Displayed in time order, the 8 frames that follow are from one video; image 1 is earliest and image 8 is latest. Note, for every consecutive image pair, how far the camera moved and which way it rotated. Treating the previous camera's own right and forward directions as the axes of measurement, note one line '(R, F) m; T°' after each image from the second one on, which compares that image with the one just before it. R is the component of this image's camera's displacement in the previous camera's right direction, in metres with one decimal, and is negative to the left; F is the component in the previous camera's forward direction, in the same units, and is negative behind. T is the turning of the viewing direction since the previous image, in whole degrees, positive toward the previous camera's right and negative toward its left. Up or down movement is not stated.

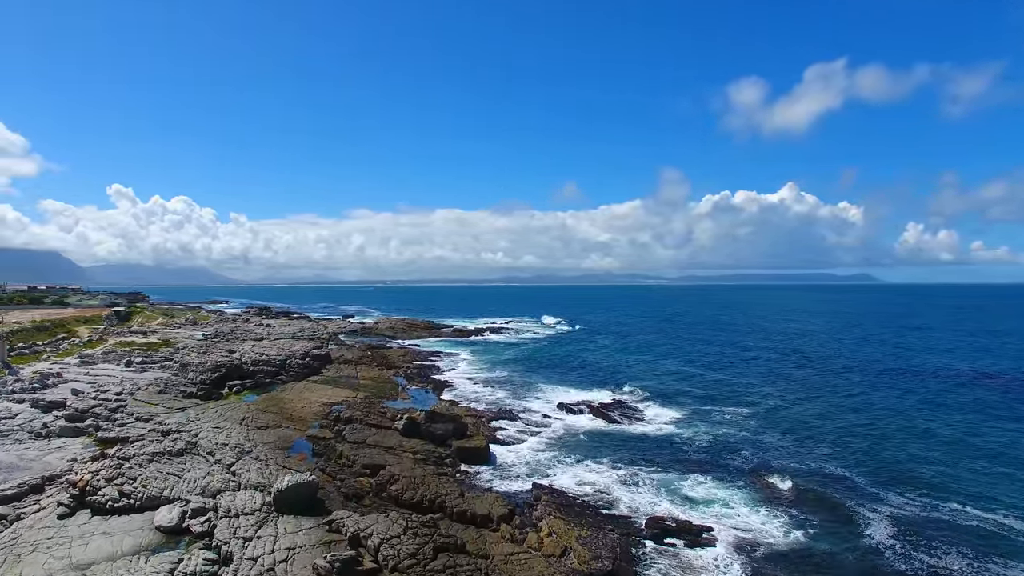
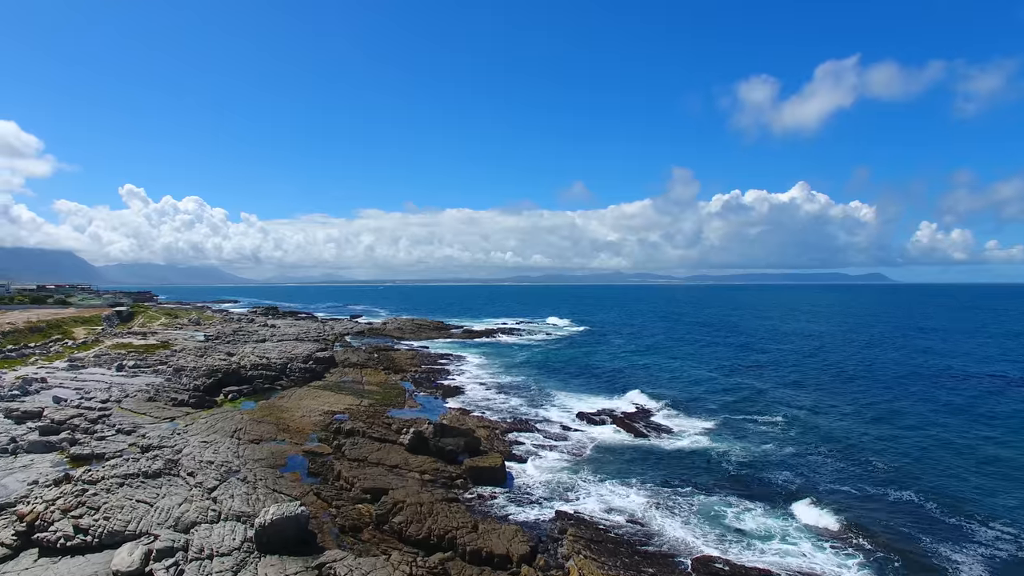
(-0.6, +3.3) m; -1°
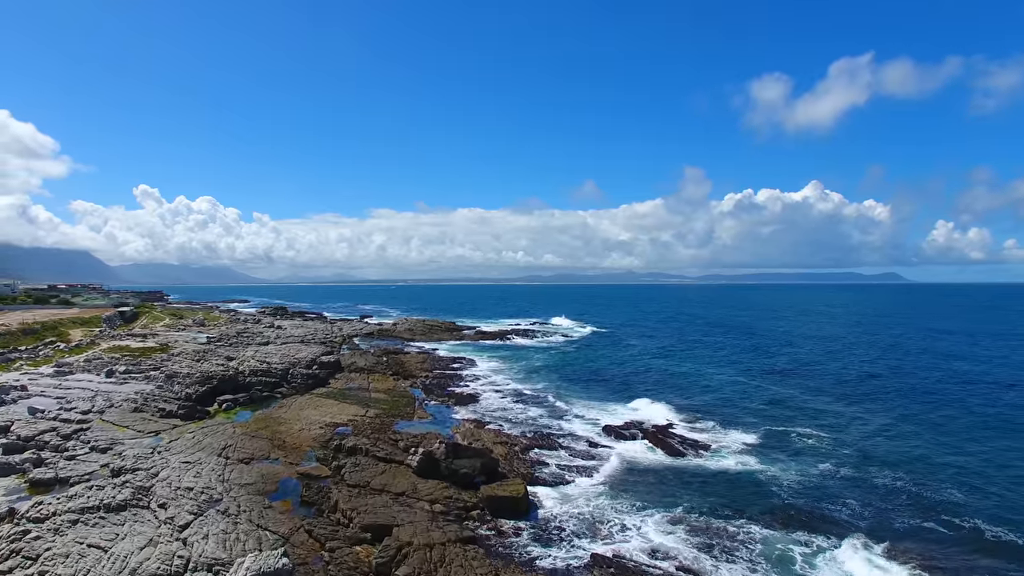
(-0.7, +3.8) m; -1°
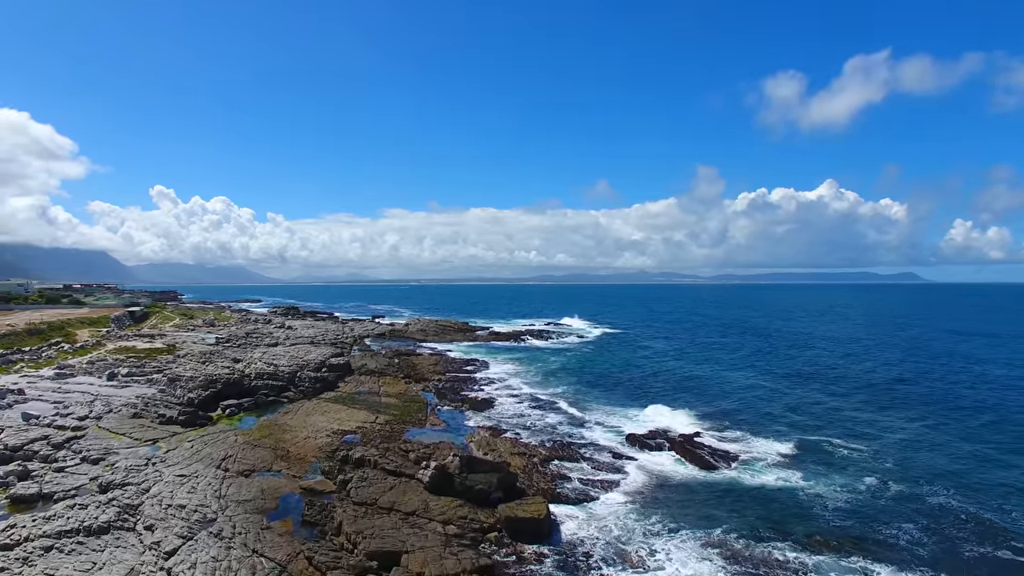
(-0.4, +2.2) m; -1°
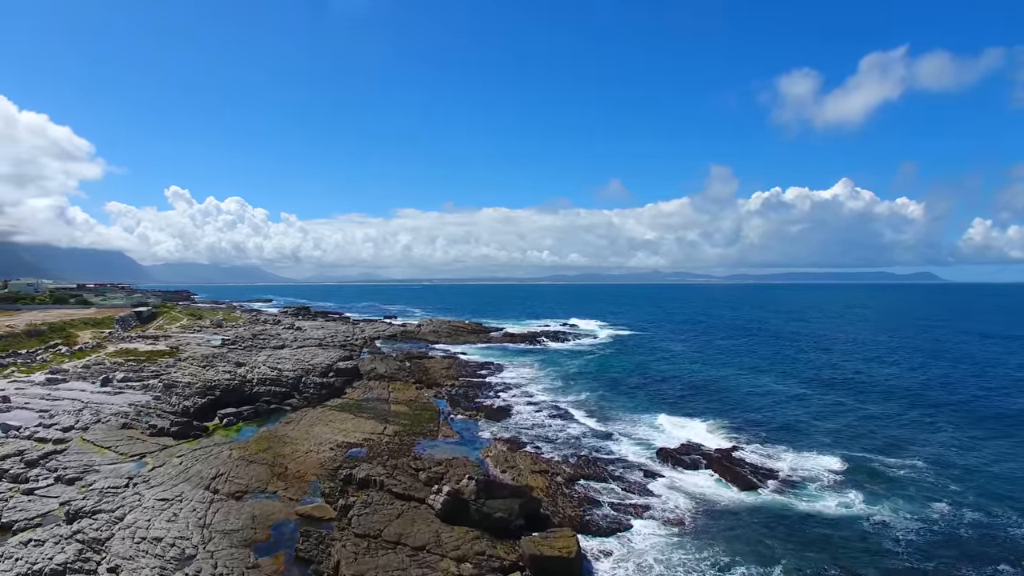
(-0.5, +3.0) m; -1°
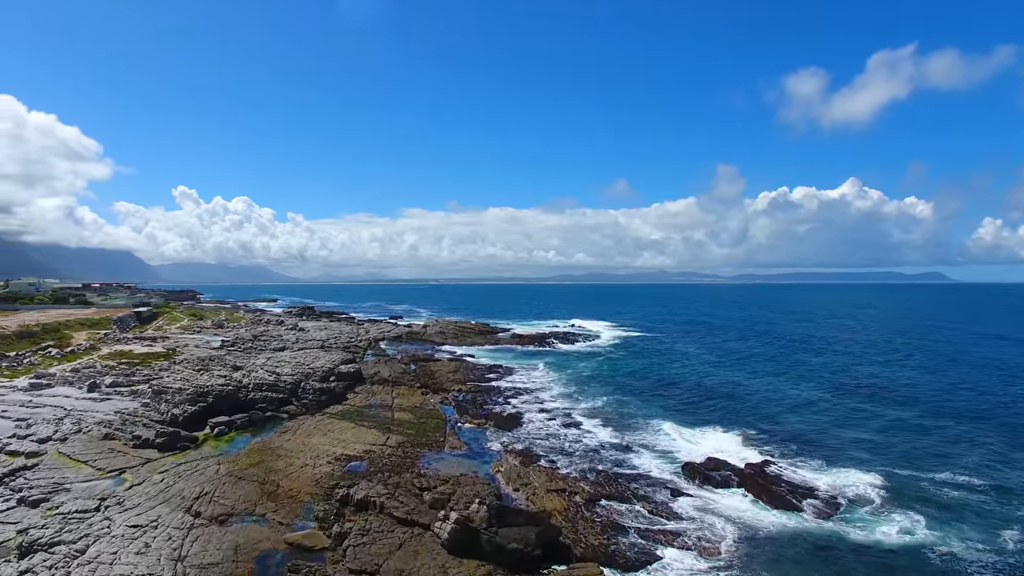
(-0.4, +2.5) m; -1°
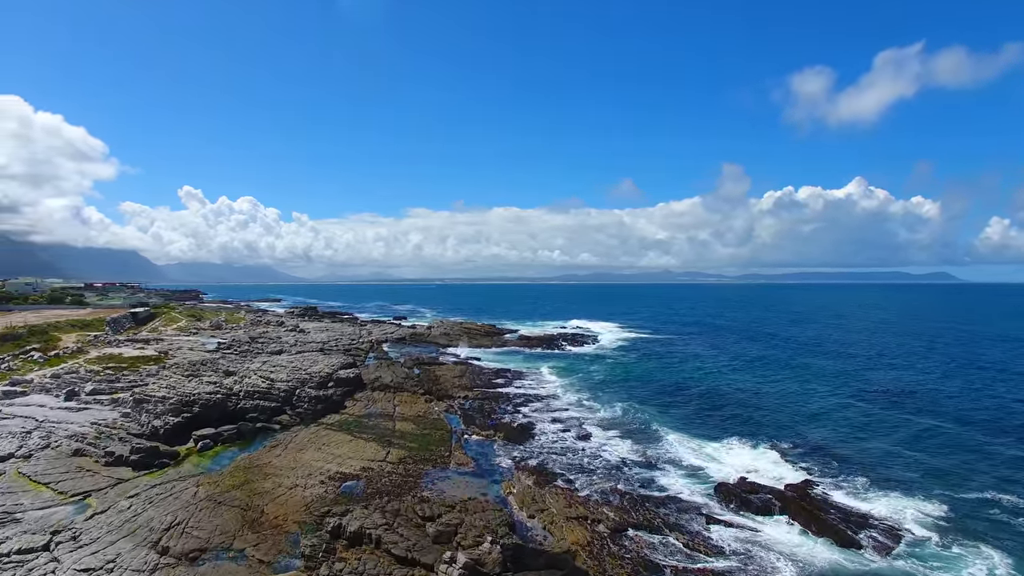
(-0.4, +2.9) m; -1°
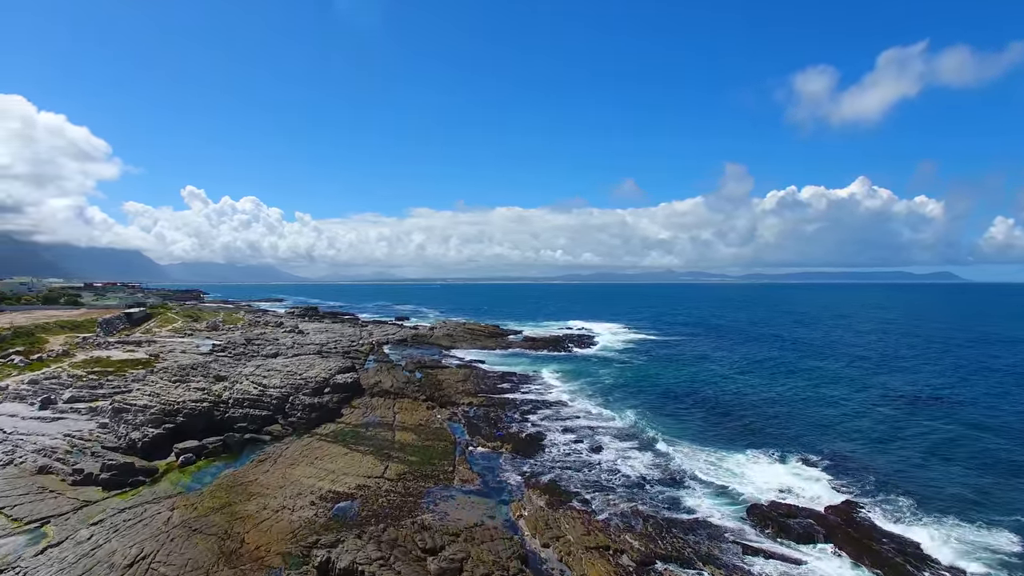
(-0.4, +2.5) m; 0°
